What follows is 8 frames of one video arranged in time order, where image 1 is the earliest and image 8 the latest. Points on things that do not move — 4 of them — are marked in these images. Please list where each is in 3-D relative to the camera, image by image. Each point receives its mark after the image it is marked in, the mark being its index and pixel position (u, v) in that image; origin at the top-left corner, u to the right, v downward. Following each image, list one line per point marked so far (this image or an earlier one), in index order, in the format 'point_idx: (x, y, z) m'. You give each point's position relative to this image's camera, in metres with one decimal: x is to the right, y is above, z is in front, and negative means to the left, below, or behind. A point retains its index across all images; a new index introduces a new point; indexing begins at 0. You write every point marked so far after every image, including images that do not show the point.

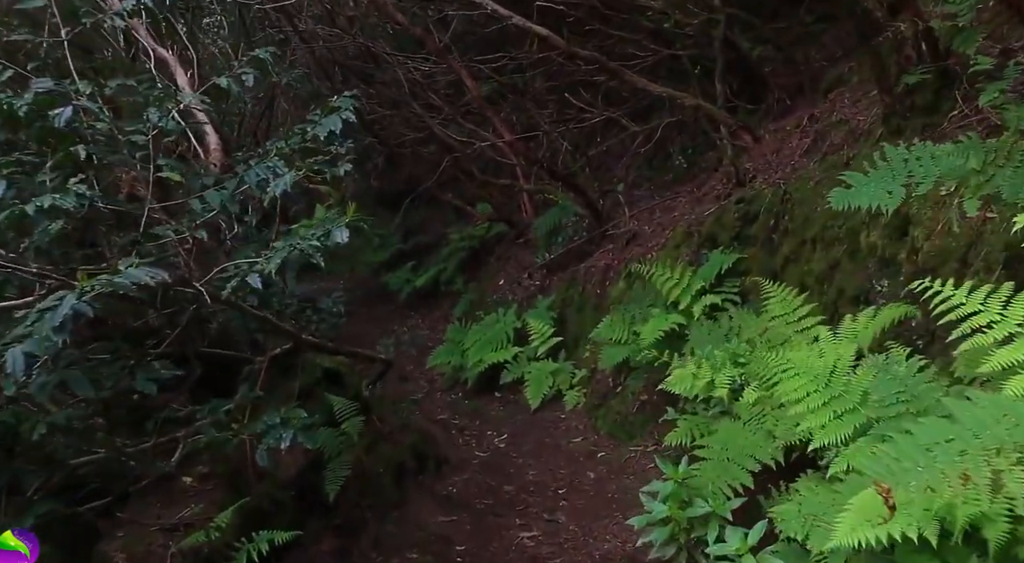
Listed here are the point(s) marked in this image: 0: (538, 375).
0: (+0.3, -0.9, +9.1) m
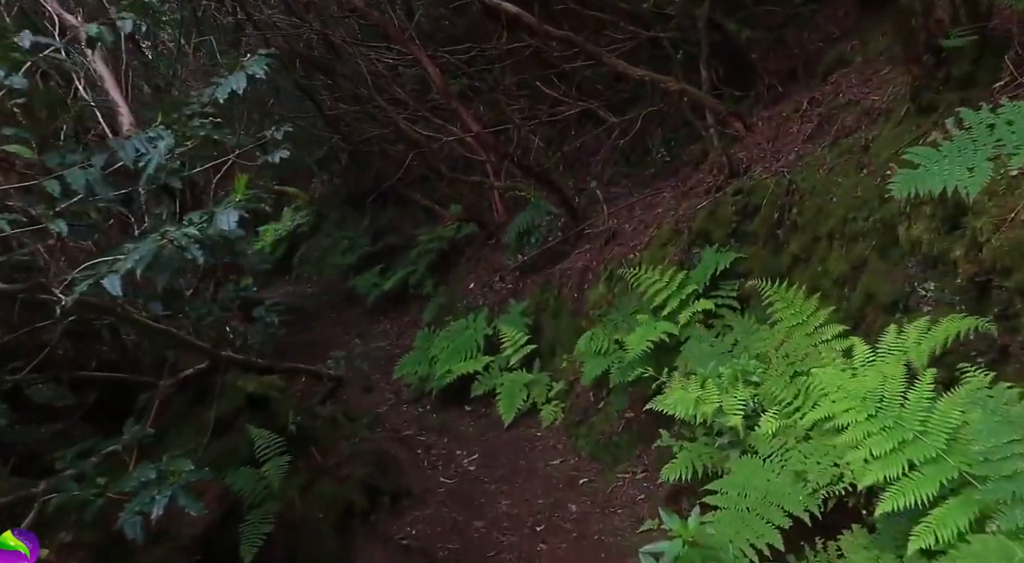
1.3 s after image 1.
0: (0.0, -1.0, +8.3) m
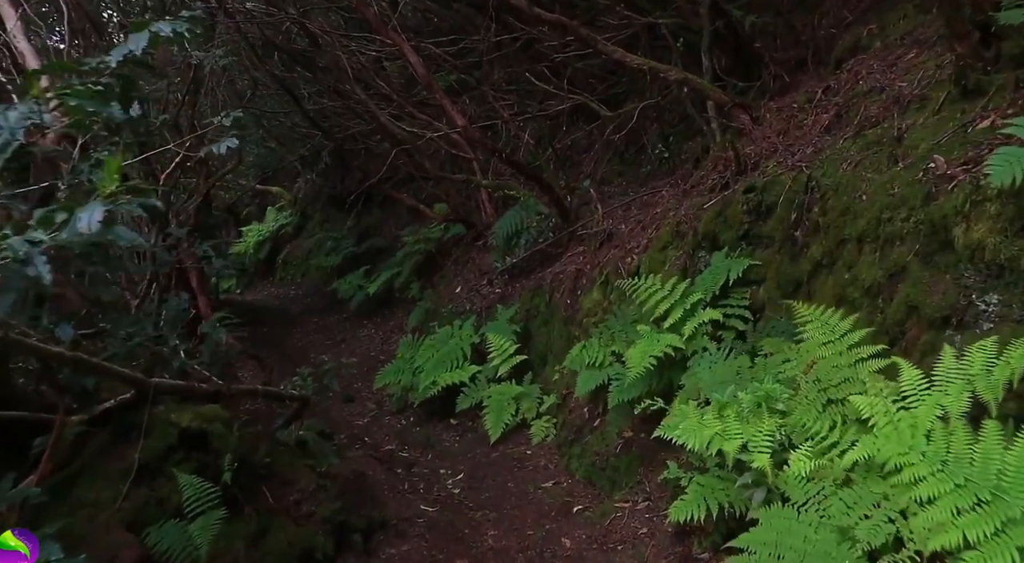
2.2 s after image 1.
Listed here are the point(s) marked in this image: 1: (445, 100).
0: (-0.1, -1.0, +7.7) m
1: (-0.8, +2.1, +10.2) m
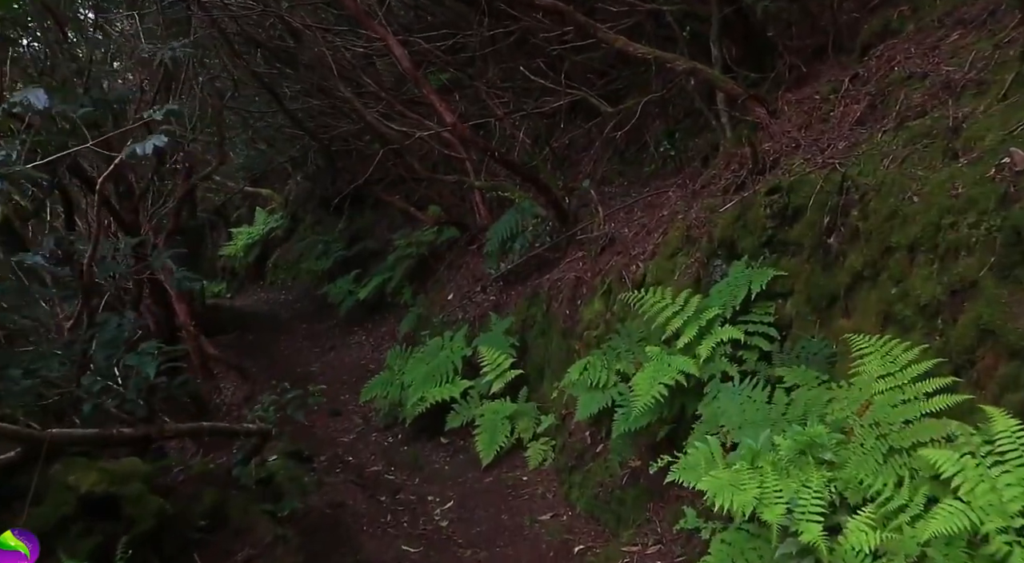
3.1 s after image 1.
0: (-0.2, -1.1, +7.1) m
1: (-0.8, +2.0, +9.6) m
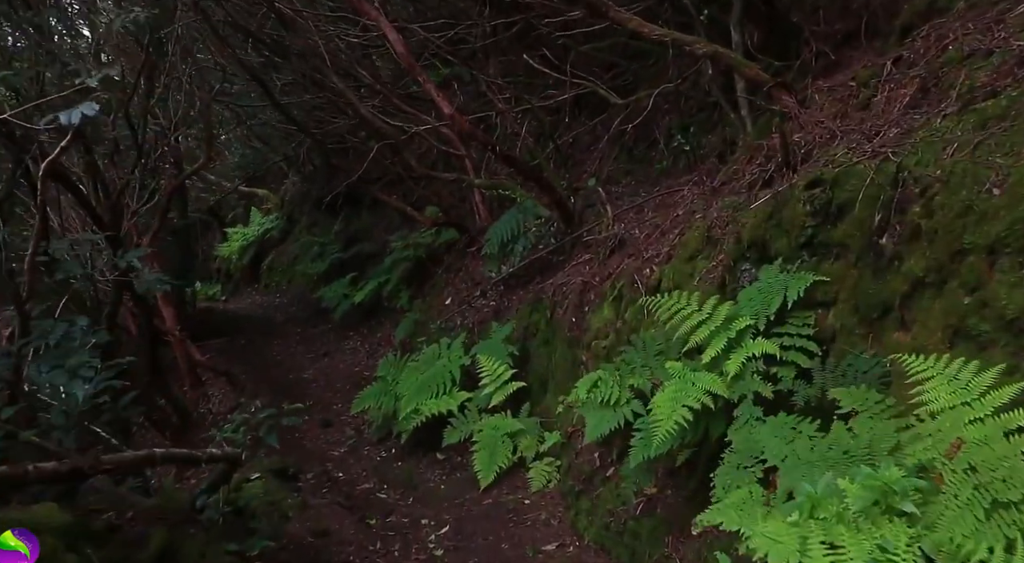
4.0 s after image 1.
0: (-0.2, -1.1, +6.5) m
1: (-0.8, +1.9, +9.0) m
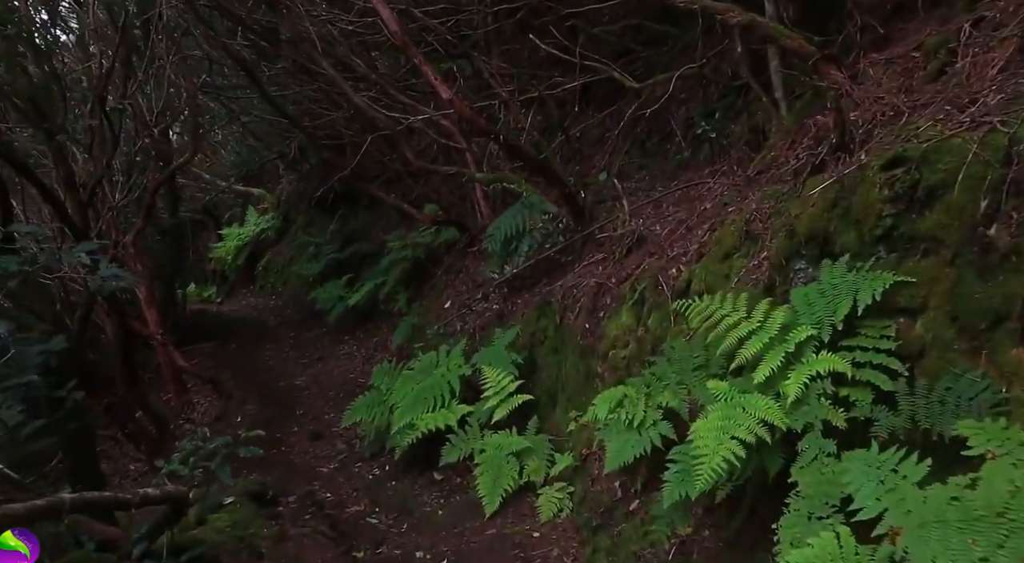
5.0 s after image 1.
0: (-0.1, -1.1, +5.8) m
1: (-0.8, +1.9, +8.3) m
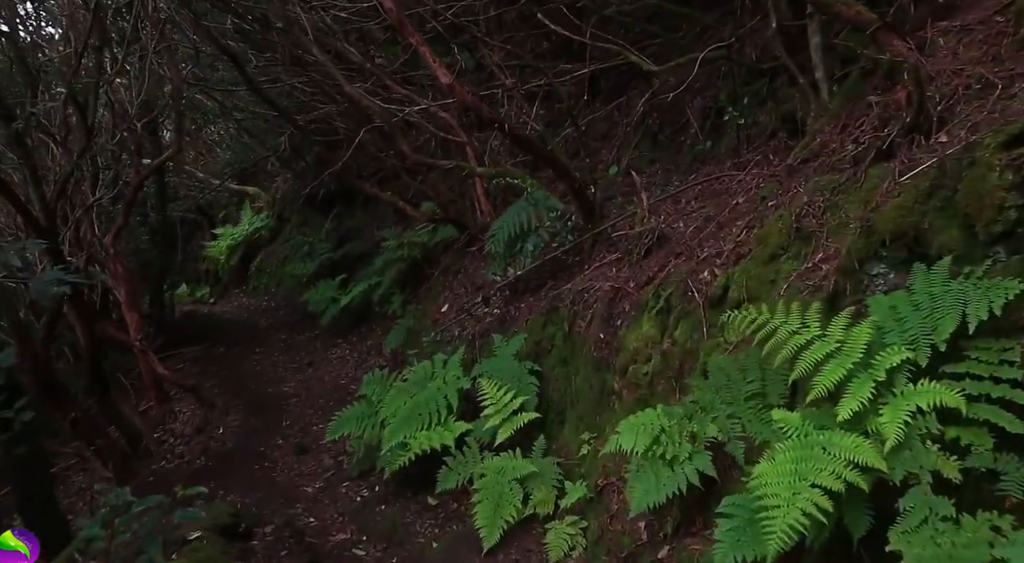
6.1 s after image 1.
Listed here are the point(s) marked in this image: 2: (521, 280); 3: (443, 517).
0: (-0.1, -1.2, +5.1) m
1: (-0.7, +1.9, +7.6) m
2: (+0.1, 0.0, +7.4) m
3: (-0.5, -1.5, +5.9) m
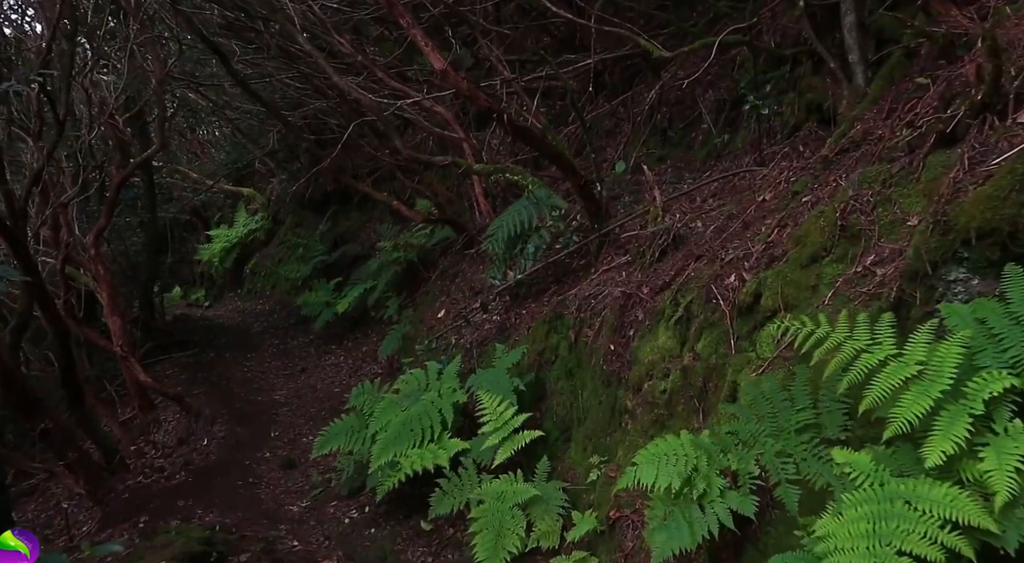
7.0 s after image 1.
0: (-0.1, -1.2, +4.5) m
1: (-0.7, +1.9, +7.1) m
2: (+0.1, 0.0, +6.8) m
3: (-0.5, -1.6, +5.4) m
